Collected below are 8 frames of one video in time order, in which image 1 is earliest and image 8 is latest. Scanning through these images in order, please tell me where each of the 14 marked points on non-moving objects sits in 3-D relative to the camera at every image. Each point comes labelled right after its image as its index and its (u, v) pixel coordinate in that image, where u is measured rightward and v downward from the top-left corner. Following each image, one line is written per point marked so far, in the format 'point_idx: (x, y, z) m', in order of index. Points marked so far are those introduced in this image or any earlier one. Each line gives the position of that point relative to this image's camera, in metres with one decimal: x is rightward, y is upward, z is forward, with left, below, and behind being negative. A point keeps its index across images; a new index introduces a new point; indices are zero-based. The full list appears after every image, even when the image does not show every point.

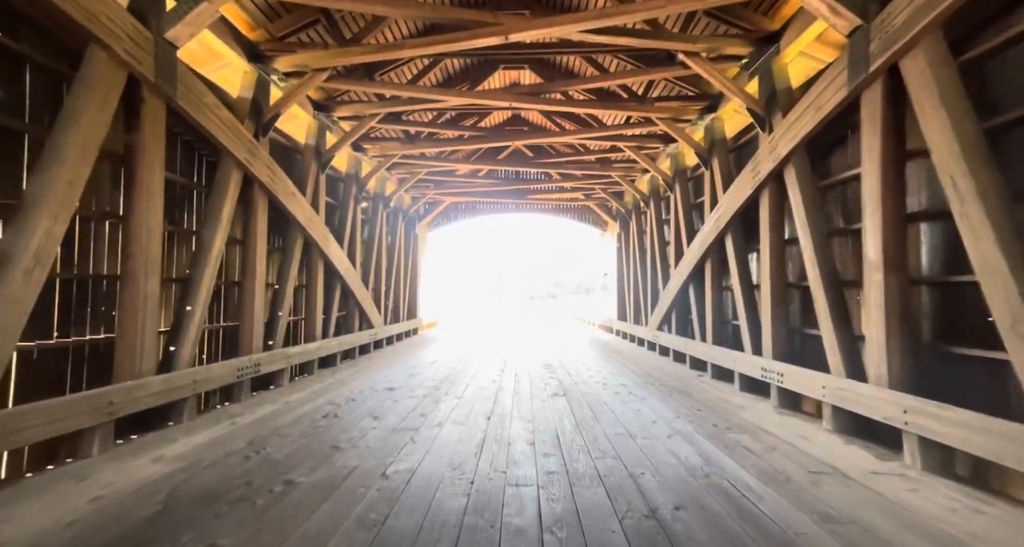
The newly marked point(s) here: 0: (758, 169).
0: (+2.0, +0.8, +3.6) m
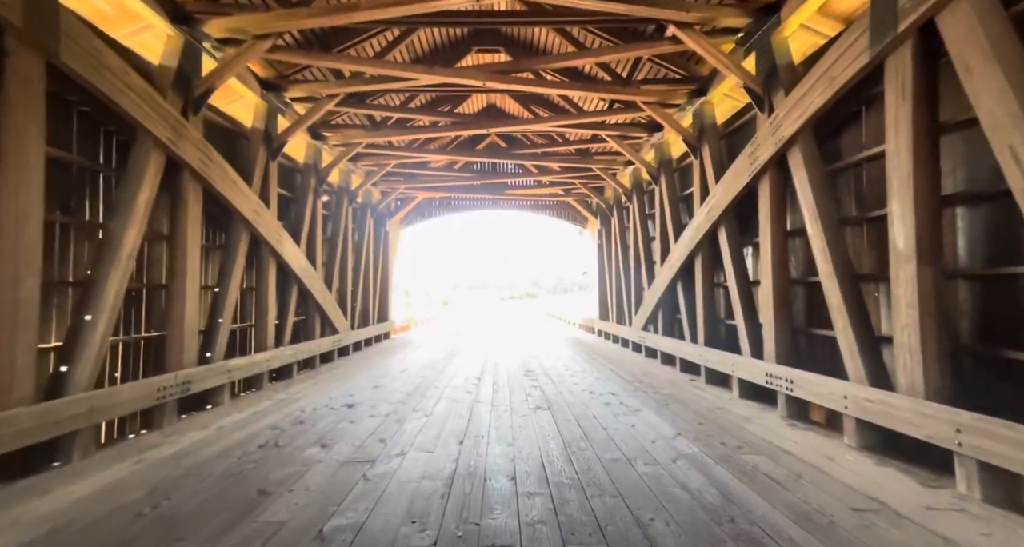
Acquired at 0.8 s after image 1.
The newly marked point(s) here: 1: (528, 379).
0: (+1.8, +0.9, +3.3) m
1: (+0.2, -1.0, +4.4) m
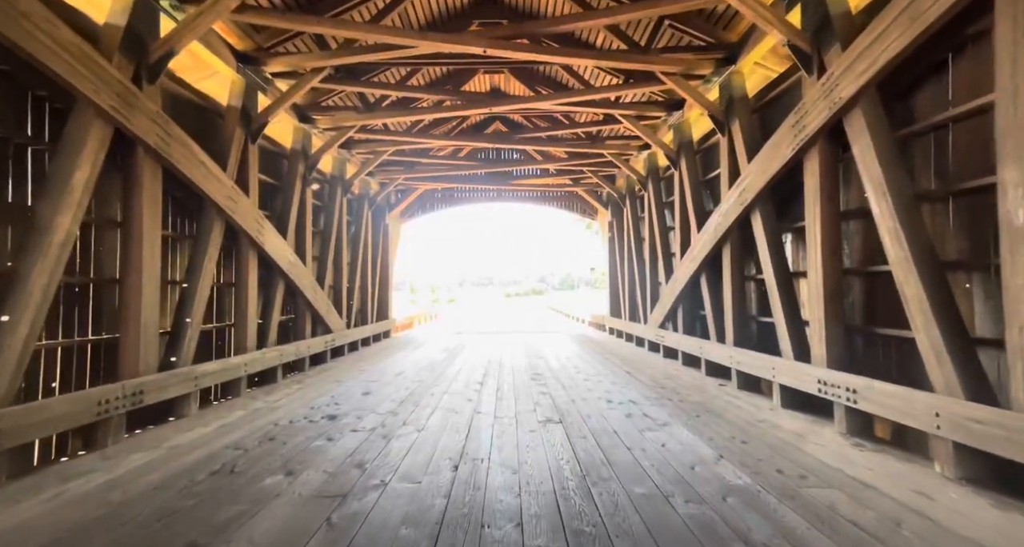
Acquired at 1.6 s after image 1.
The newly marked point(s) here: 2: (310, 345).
0: (+1.8, +0.9, +2.8) m
1: (+0.2, -1.0, +4.0) m
2: (-2.3, -0.8, +5.0) m
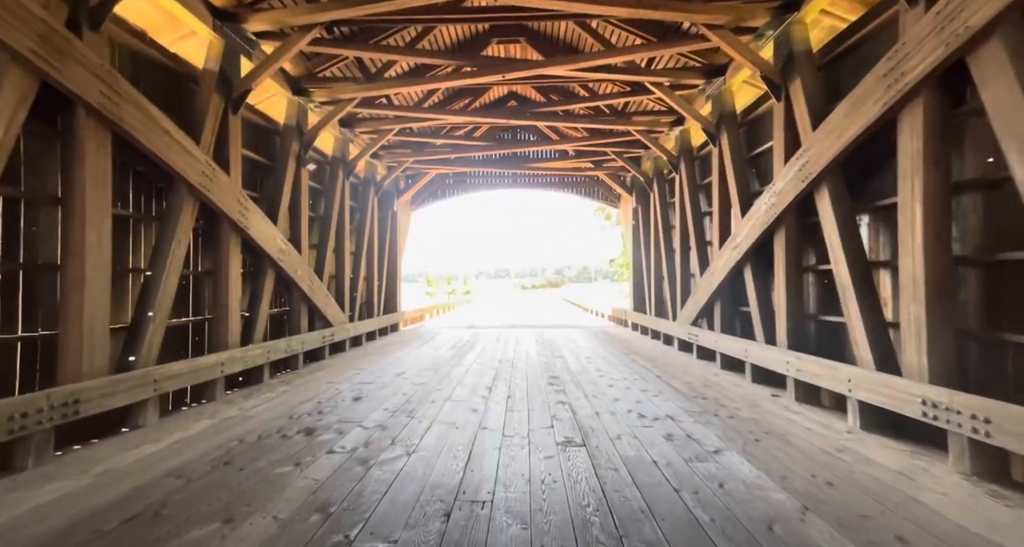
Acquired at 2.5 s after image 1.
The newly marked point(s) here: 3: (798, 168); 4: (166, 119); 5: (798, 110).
0: (+1.9, +1.0, +2.2) m
1: (+0.3, -0.9, +3.4) m
2: (-2.1, -0.7, +4.6) m
3: (+1.9, +0.7, +3.1) m
4: (-2.2, +1.0, +2.9) m
5: (+2.0, +1.2, +3.2) m
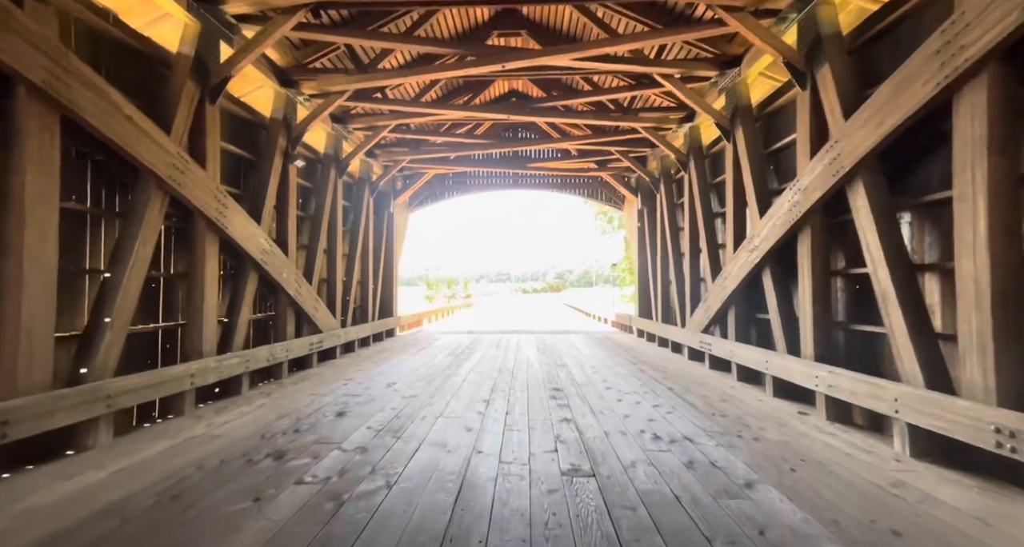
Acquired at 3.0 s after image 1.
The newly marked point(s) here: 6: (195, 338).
0: (+1.9, +1.0, +1.9) m
1: (+0.3, -0.9, +3.1) m
2: (-2.1, -0.7, +4.3) m
3: (+1.9, +0.7, +2.8) m
4: (-2.2, +1.0, +2.6) m
5: (+2.0, +1.1, +2.9) m
6: (-2.3, -0.5, +3.2) m
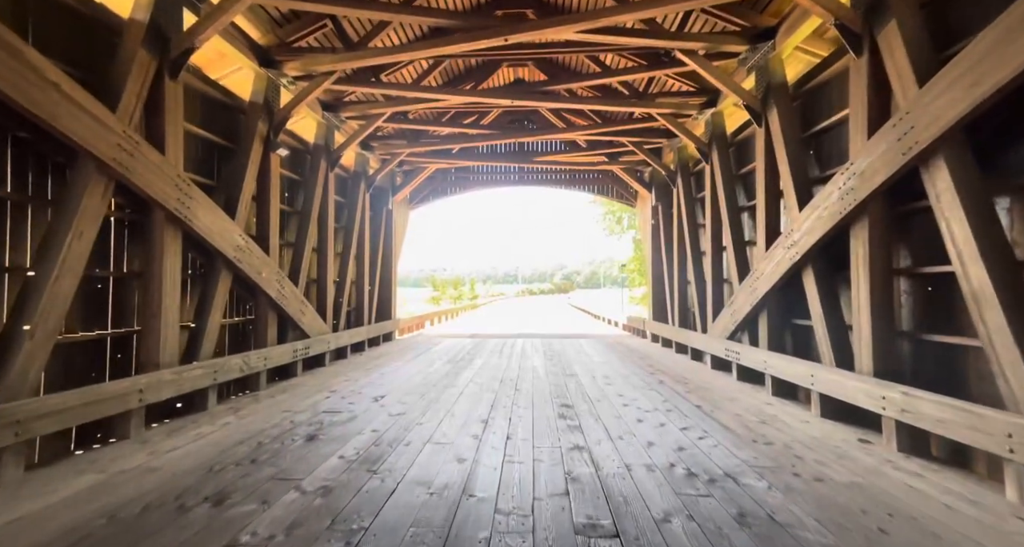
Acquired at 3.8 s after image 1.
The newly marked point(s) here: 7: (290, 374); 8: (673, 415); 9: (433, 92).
0: (+1.9, +1.0, +1.4) m
1: (+0.3, -0.9, +2.7) m
2: (-2.1, -0.7, +3.9) m
3: (+1.9, +0.7, +2.3) m
4: (-2.2, +1.0, +2.2) m
5: (+2.0, +1.1, +2.4) m
6: (-2.2, -0.5, +2.8) m
7: (-2.1, -1.0, +4.4) m
8: (+1.1, -0.9, +2.9) m
9: (-0.9, +1.9, +4.8) m
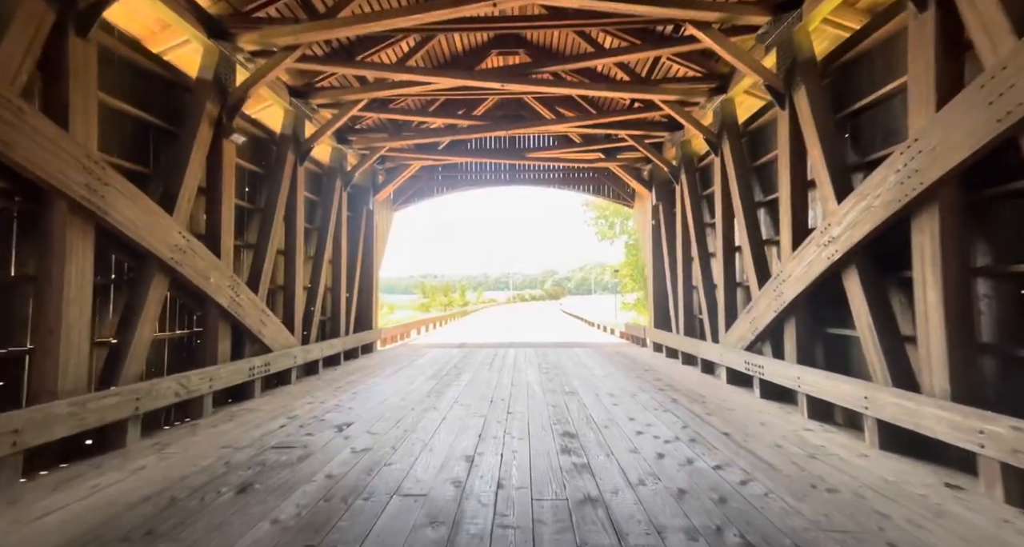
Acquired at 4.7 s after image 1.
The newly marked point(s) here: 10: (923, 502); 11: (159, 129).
0: (+1.9, +1.0, +1.0) m
1: (+0.3, -0.9, +2.2) m
2: (-2.1, -0.7, +3.3) m
3: (+1.9, +0.7, +1.8) m
4: (-2.2, +1.0, +1.6) m
5: (+2.0, +1.1, +2.0) m
6: (-2.3, -0.5, +2.2) m
7: (-2.2, -1.0, +3.8) m
8: (+1.0, -0.9, +2.4) m
9: (-1.0, +1.9, +4.3) m
10: (+1.5, -0.9, +1.7) m
11: (-2.5, +1.0, +3.2) m
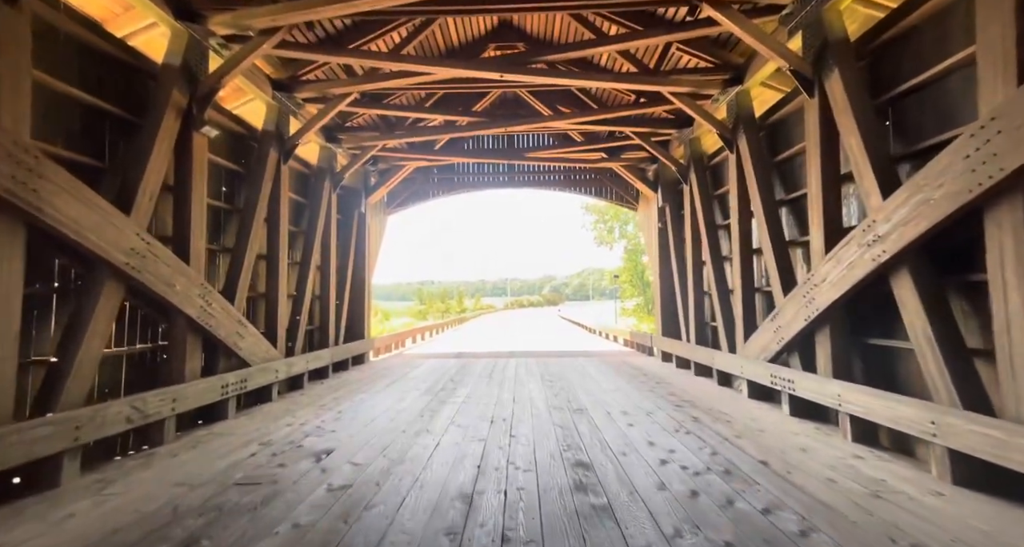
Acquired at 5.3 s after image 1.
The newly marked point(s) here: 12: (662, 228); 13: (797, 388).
0: (+1.9, +1.0, +0.6) m
1: (+0.3, -0.9, +1.8) m
2: (-2.1, -0.8, +2.9) m
3: (+1.9, +0.7, +1.5) m
4: (-2.2, +0.9, +1.3) m
5: (+2.0, +1.1, +1.6) m
6: (-2.3, -0.5, +1.8) m
7: (-2.2, -1.1, +3.4) m
8: (+1.0, -0.9, +2.1) m
9: (-1.0, +1.8, +3.9) m
10: (+1.6, -0.9, +1.3) m
11: (-2.5, +1.0, +2.8) m
12: (+2.1, +0.7, +6.5) m
13: (+2.0, -0.8, +3.2) m
